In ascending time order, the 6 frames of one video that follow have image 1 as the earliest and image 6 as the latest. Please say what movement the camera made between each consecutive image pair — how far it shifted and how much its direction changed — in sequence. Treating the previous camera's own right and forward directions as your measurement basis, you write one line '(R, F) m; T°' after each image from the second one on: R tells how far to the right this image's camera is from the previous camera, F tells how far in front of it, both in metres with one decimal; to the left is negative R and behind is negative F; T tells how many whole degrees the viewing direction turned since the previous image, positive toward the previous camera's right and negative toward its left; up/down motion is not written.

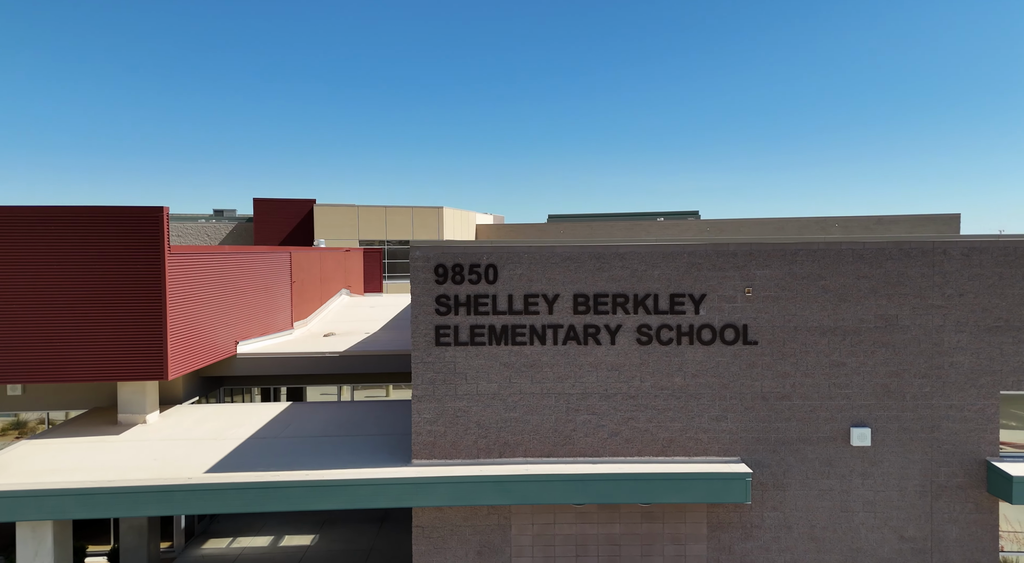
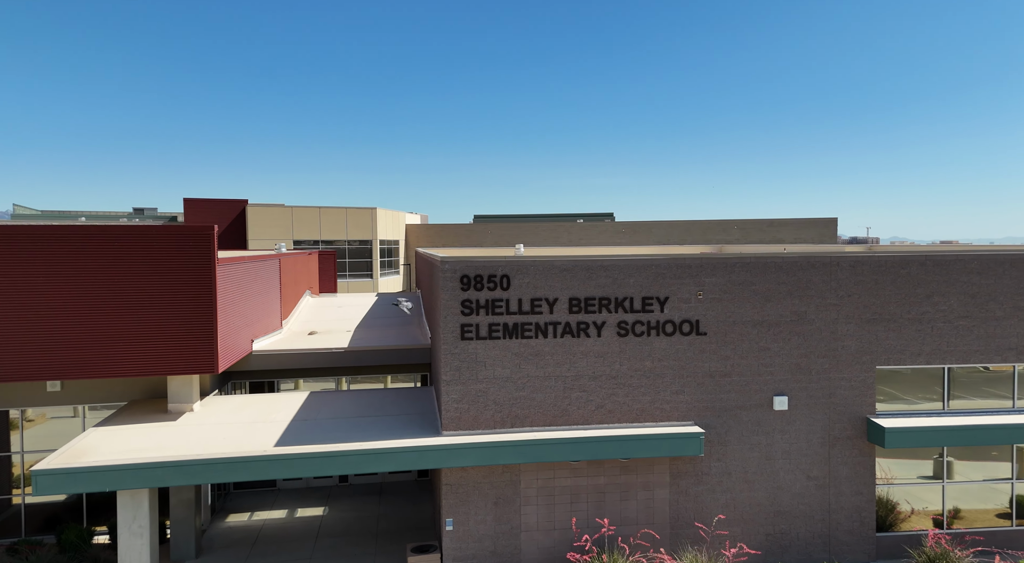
(-2.0, -2.7) m; +8°
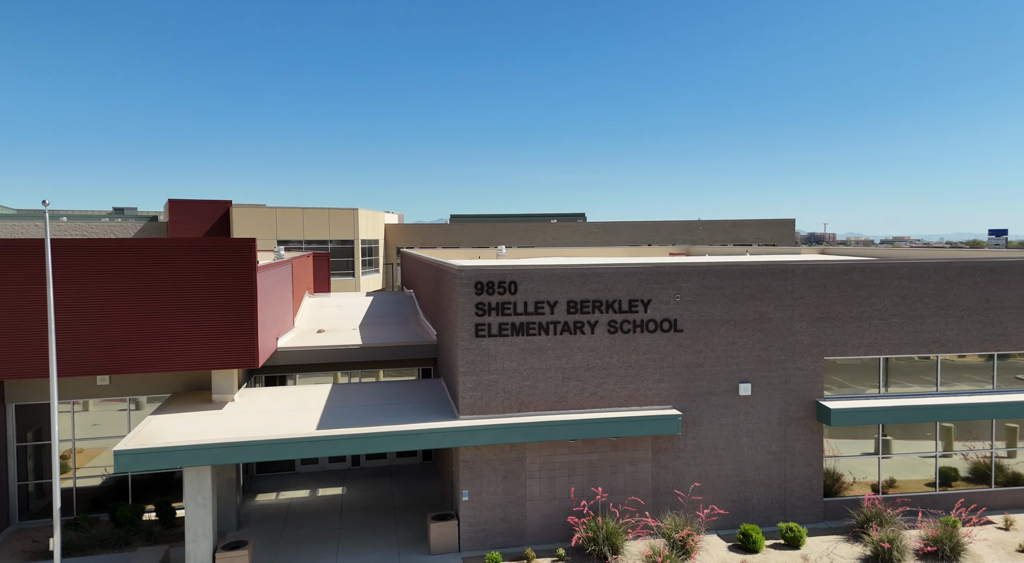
(-0.9, -2.2) m; +3°
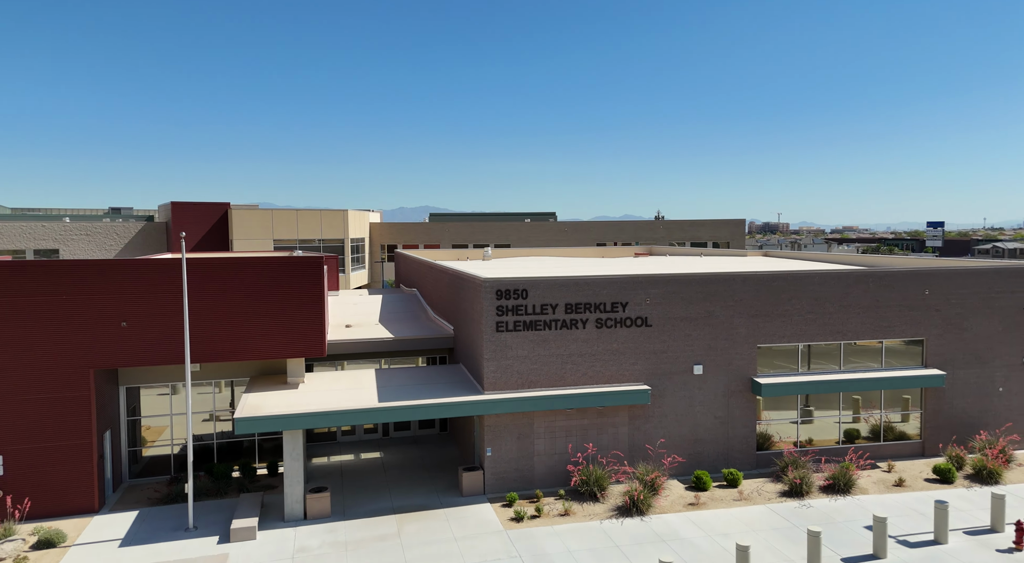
(-1.5, -4.8) m; +3°
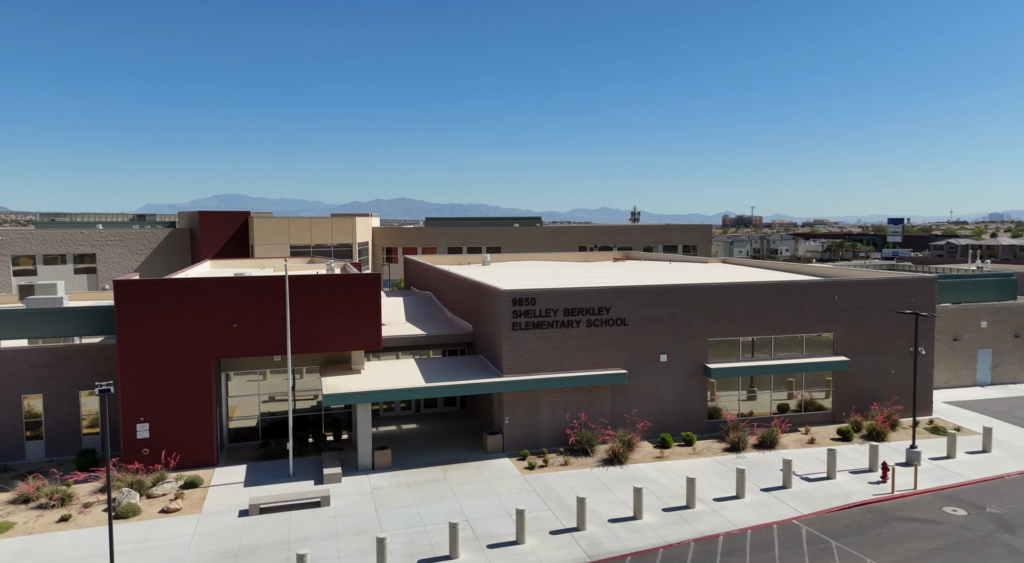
(-1.3, -6.6) m; +2°
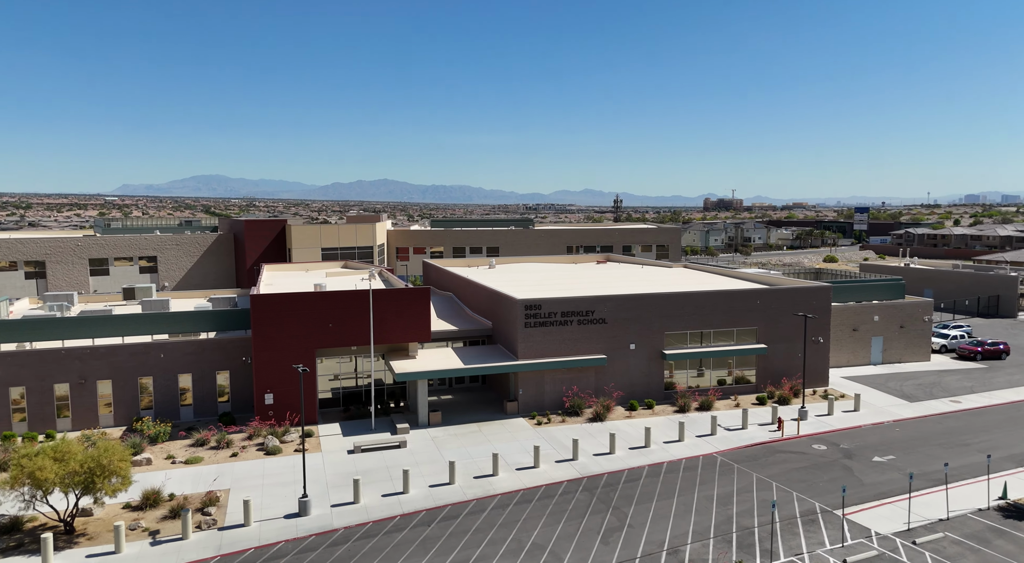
(-1.6, -10.7) m; +1°
